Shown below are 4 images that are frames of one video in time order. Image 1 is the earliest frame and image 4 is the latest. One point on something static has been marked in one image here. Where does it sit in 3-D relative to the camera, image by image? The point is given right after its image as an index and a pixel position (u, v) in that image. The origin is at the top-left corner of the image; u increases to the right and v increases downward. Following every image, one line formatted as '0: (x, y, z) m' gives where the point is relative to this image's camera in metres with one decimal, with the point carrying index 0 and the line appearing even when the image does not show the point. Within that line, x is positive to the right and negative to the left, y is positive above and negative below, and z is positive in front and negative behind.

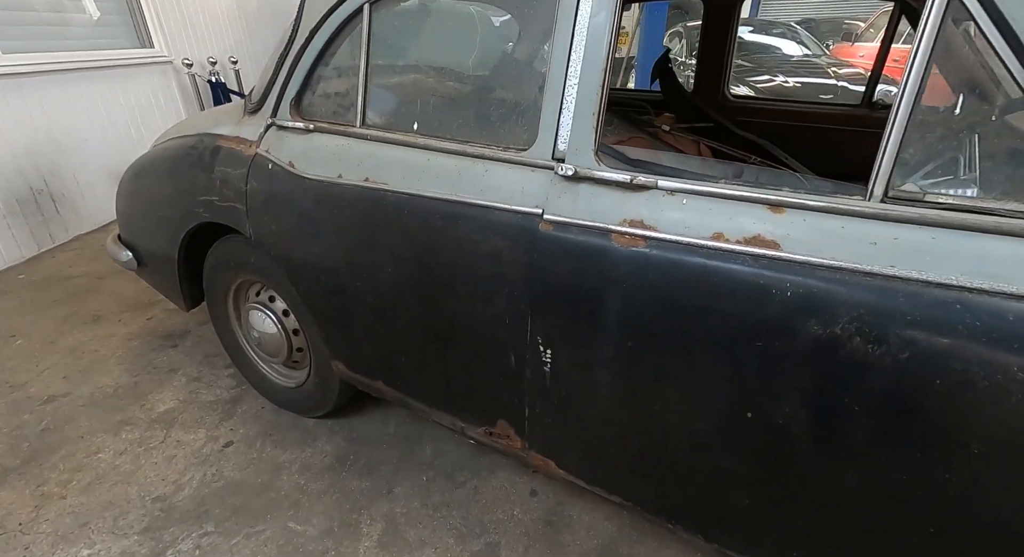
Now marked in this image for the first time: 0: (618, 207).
0: (+0.2, +0.1, +1.1) m
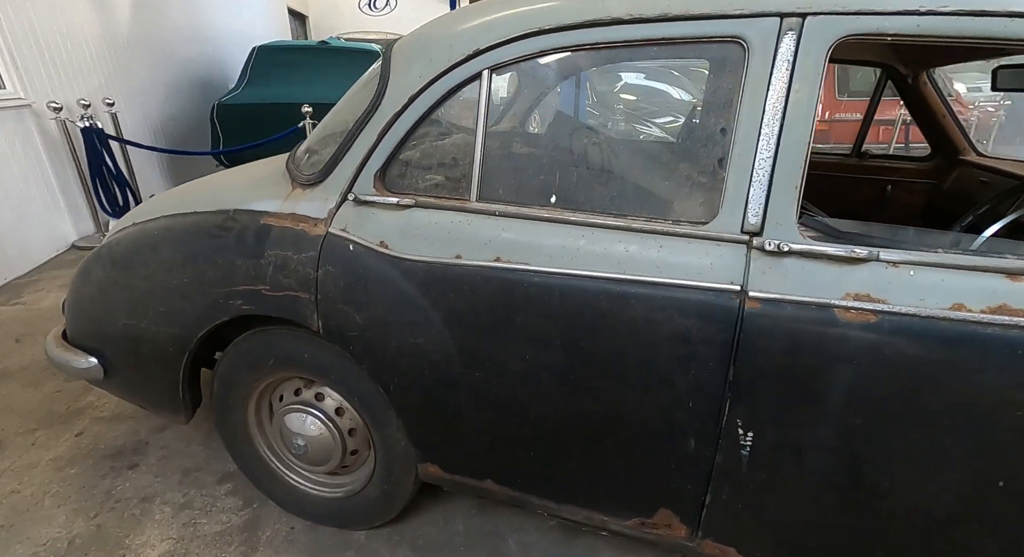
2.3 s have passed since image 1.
0: (+0.6, 0.0, +1.1) m
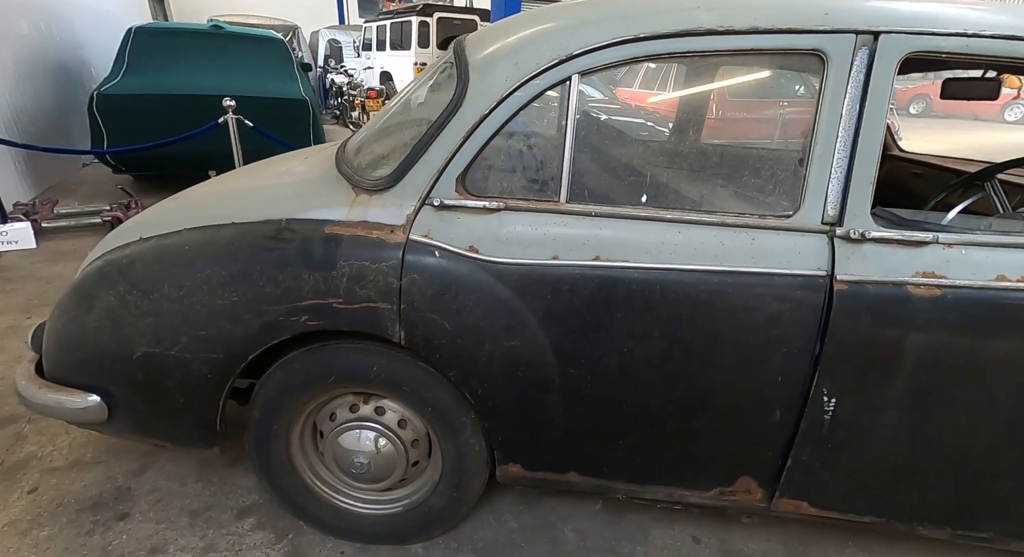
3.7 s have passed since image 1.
0: (+0.9, 0.0, +1.3) m
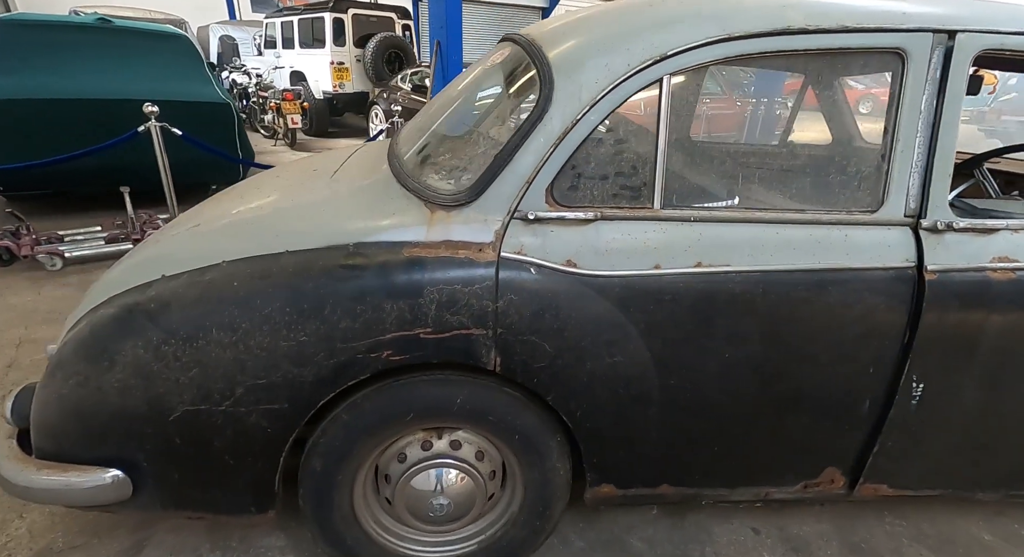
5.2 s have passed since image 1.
0: (+1.2, +0.1, +1.4) m
